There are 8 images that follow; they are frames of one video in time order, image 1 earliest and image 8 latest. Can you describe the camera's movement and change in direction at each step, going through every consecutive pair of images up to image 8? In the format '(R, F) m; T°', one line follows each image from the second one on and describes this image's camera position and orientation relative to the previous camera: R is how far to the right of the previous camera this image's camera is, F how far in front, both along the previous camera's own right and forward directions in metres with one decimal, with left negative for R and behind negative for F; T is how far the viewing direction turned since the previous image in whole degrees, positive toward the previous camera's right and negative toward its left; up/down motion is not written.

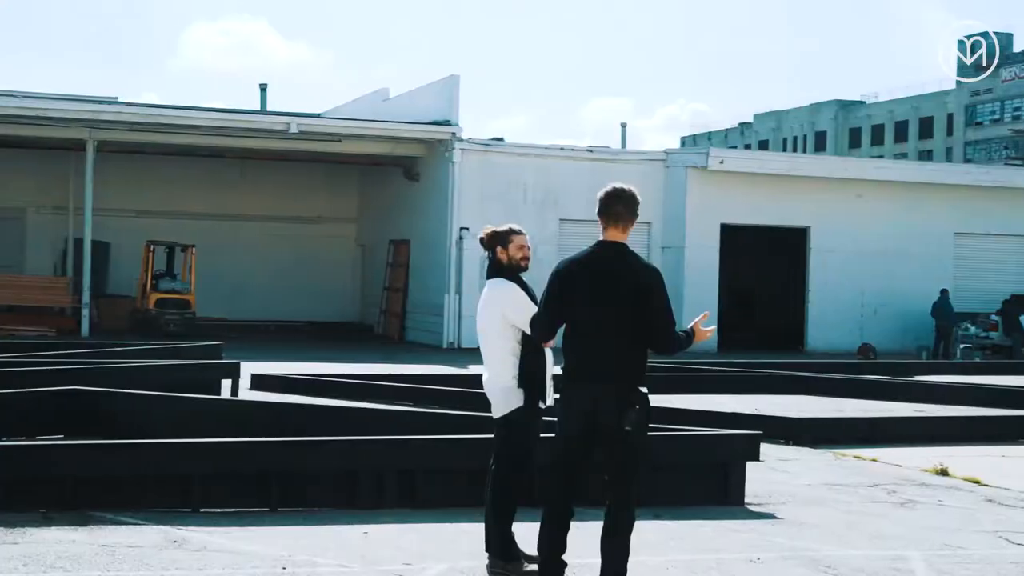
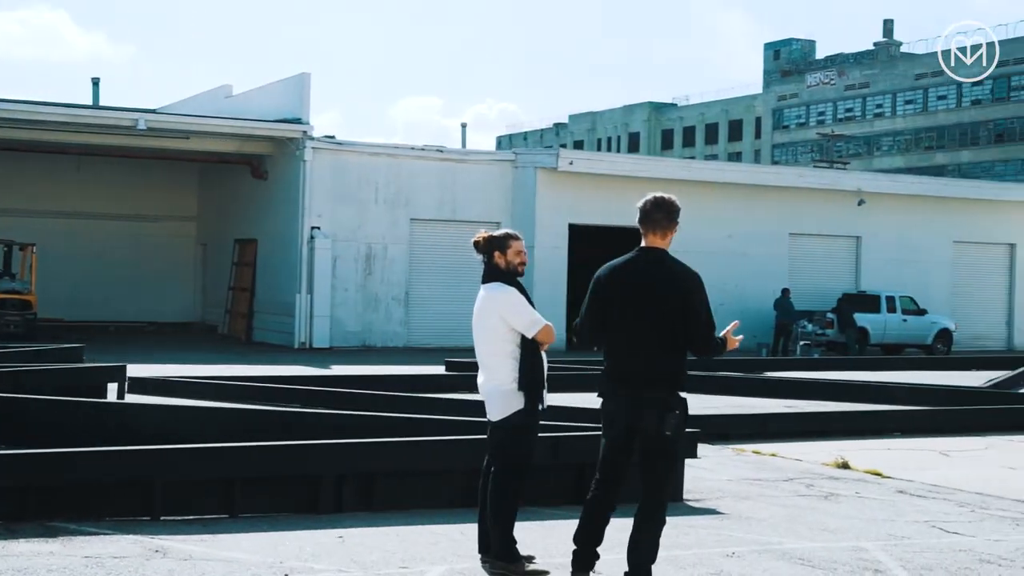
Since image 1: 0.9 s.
(-0.8, 0.0) m; +7°
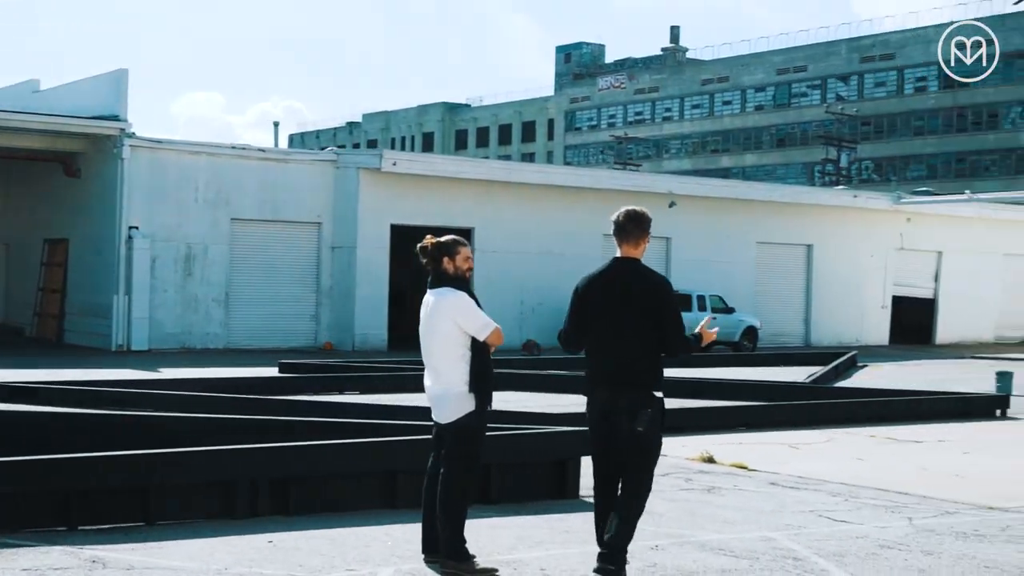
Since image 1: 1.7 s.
(-0.7, -0.1) m; +8°
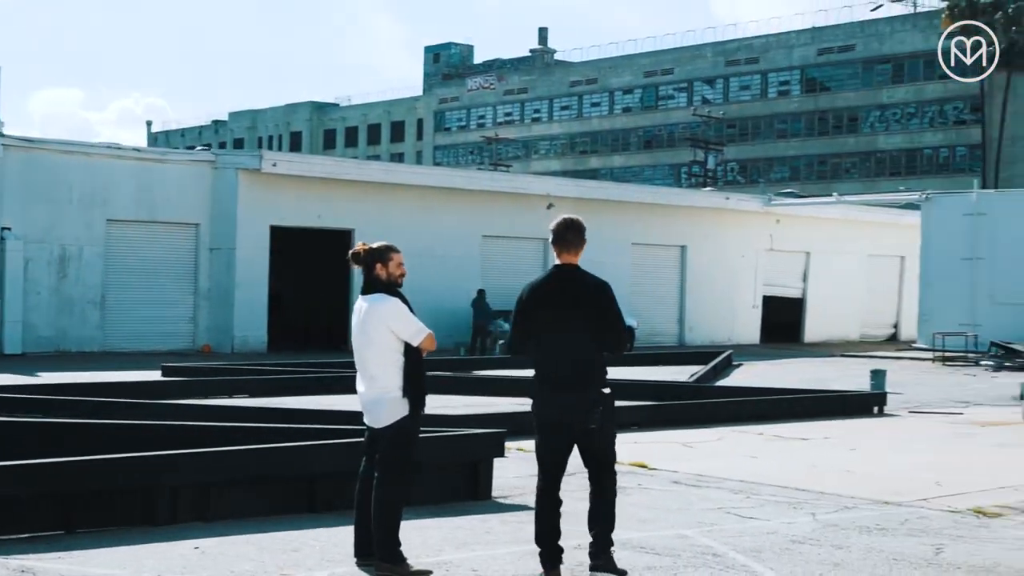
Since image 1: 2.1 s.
(-0.3, -0.1) m; +5°
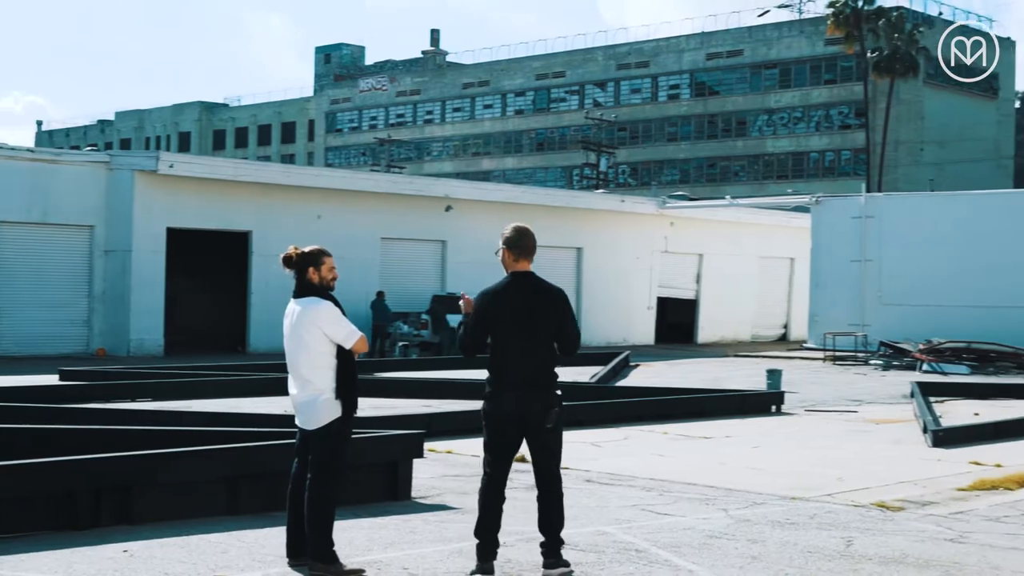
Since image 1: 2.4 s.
(-0.2, -0.1) m; +4°
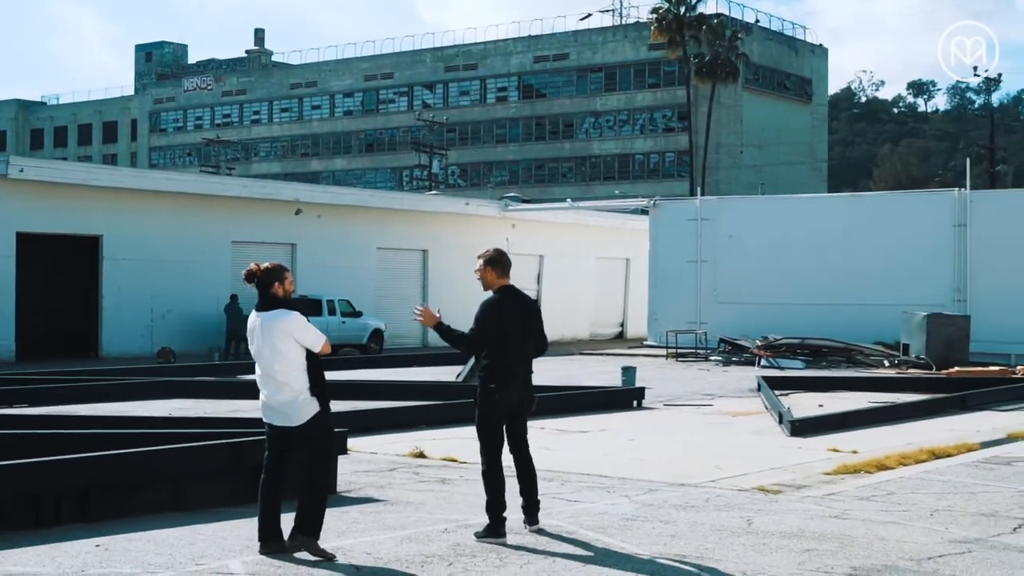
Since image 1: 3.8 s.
(-0.7, -0.7) m; +7°
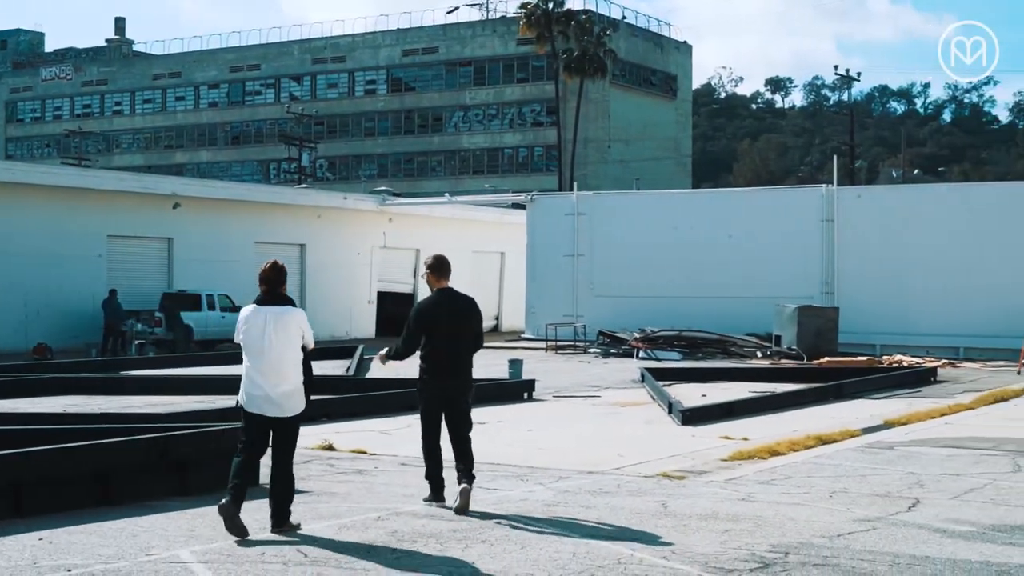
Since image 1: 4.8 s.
(-0.4, -0.3) m; +5°
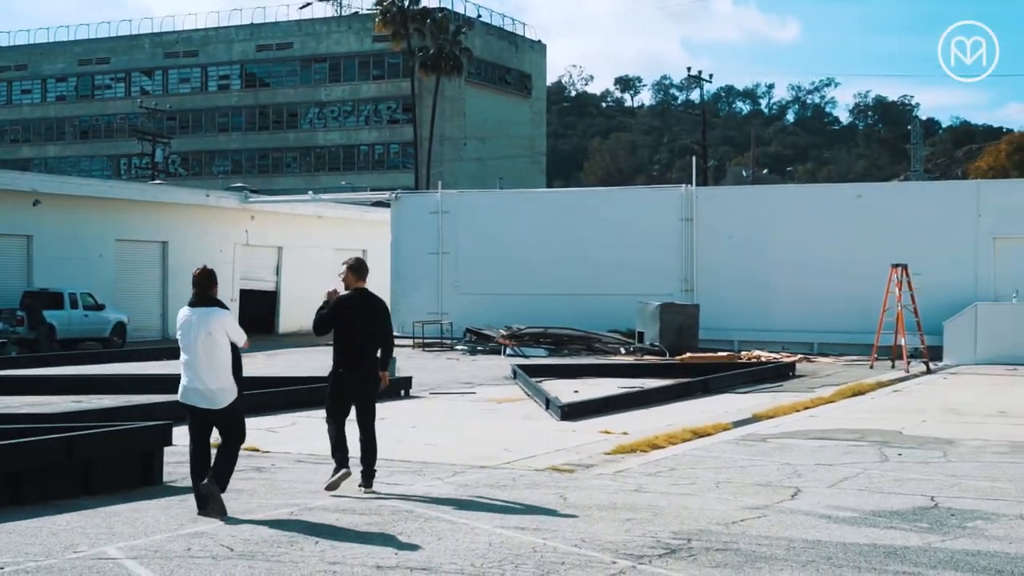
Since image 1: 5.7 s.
(-0.4, -0.3) m; +6°
